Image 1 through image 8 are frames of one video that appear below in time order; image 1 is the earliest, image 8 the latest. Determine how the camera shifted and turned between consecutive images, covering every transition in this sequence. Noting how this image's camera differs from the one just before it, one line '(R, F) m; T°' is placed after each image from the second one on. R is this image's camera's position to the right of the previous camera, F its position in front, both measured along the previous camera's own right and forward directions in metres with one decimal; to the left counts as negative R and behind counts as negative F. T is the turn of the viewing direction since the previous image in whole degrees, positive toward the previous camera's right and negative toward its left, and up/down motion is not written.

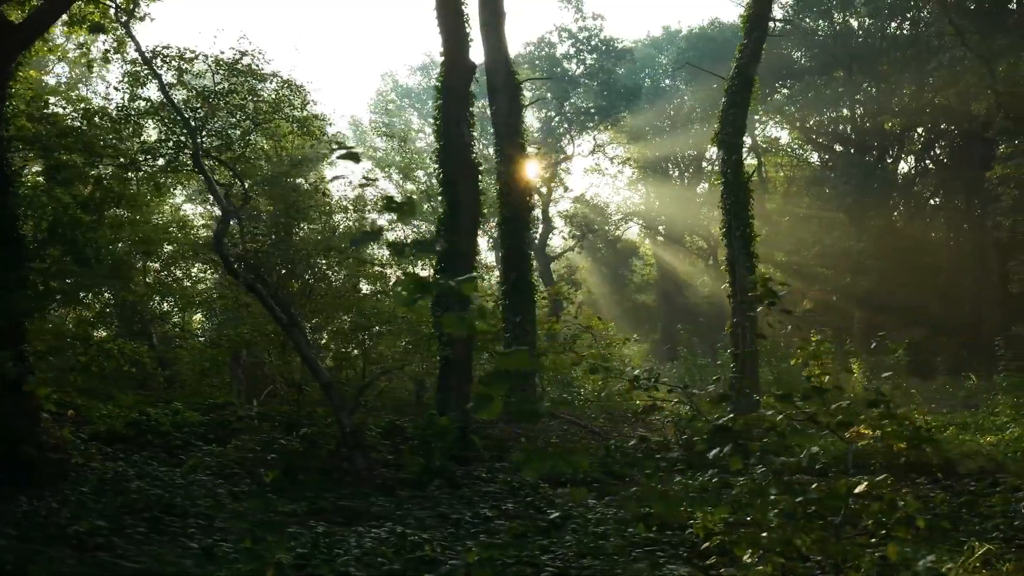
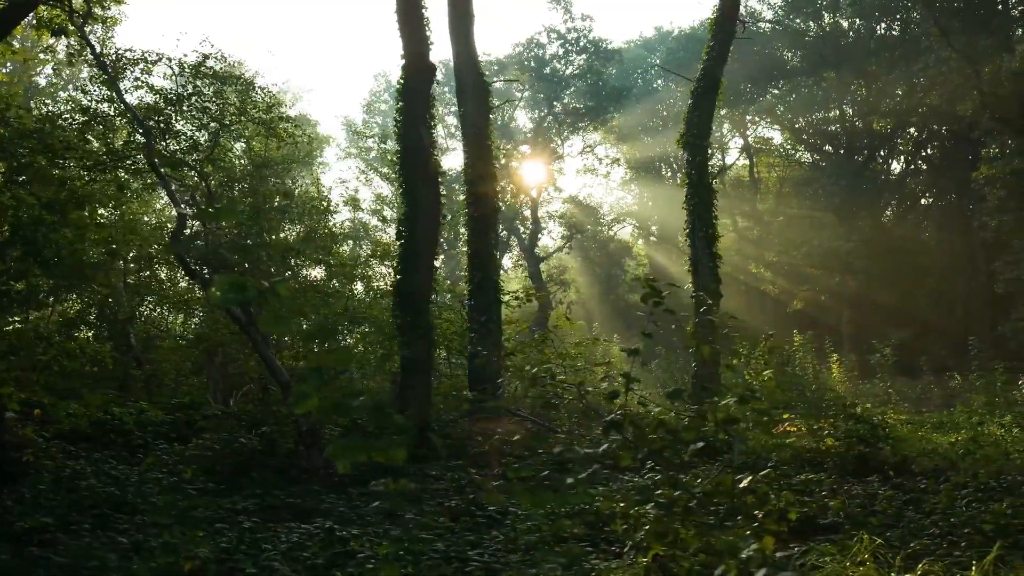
(+0.5, -0.1) m; 0°
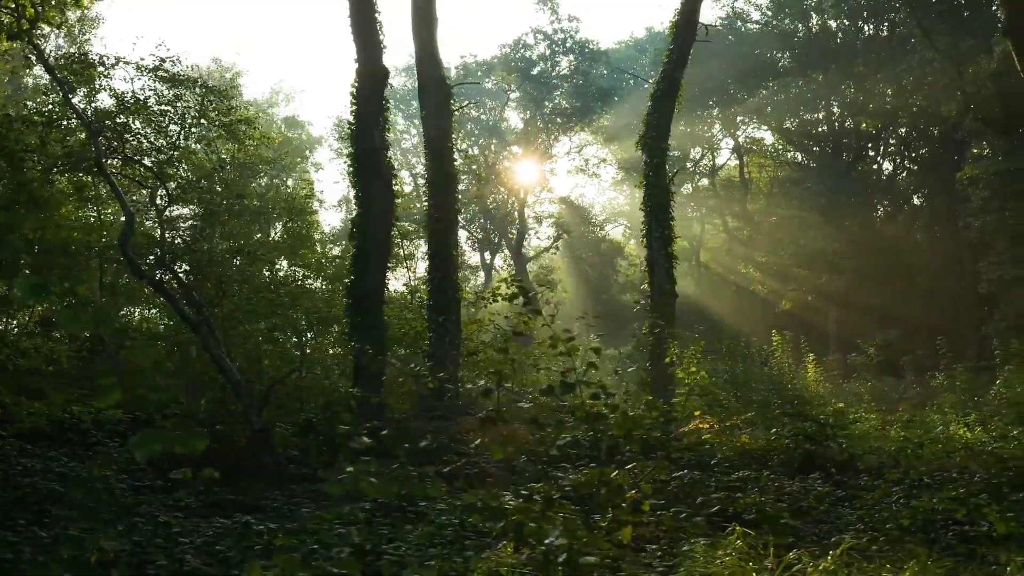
(+0.6, -0.2) m; 0°
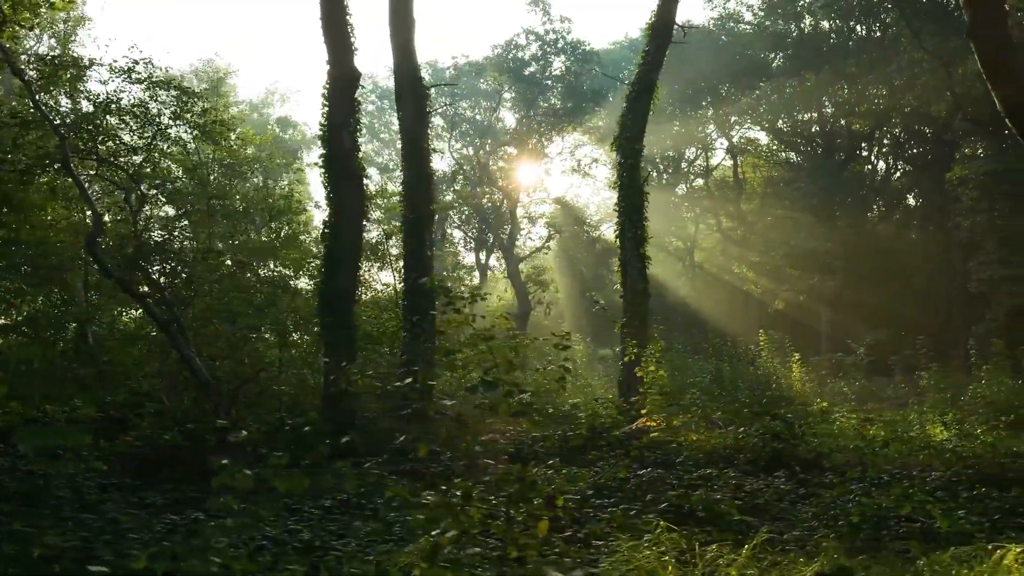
(+0.4, -0.1) m; 0°
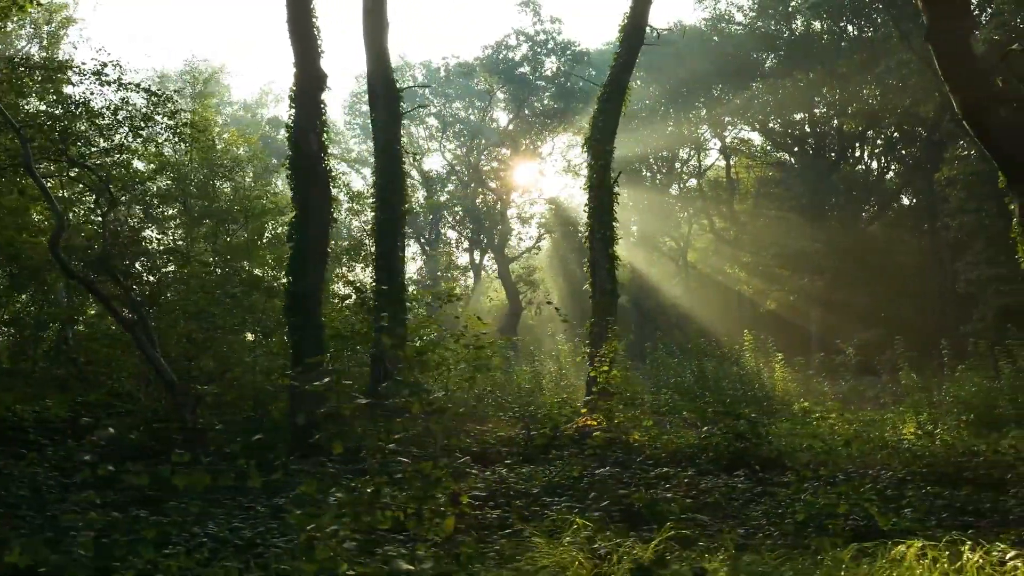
(+0.4, -0.1) m; 0°
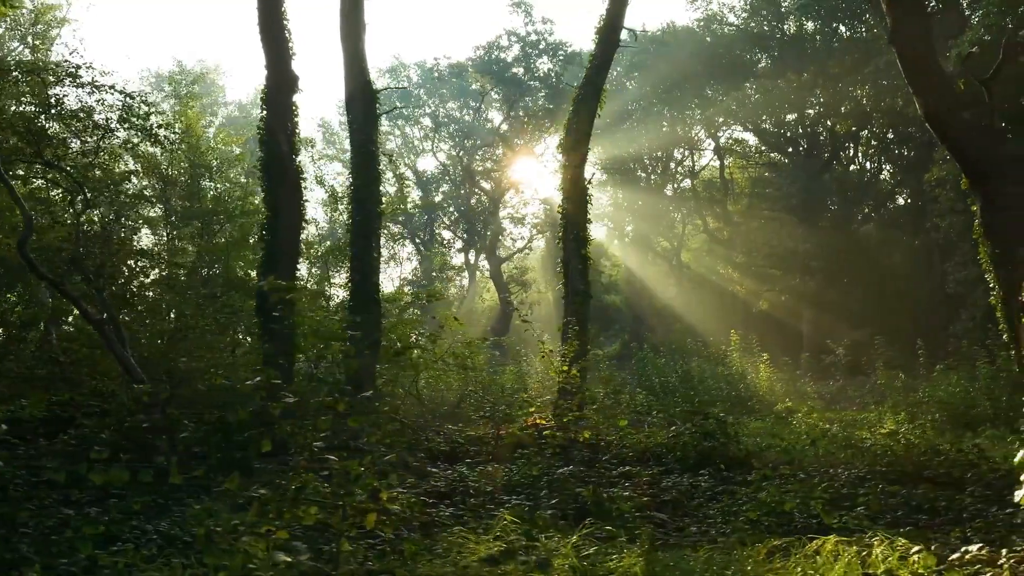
(+0.4, -0.1) m; 0°
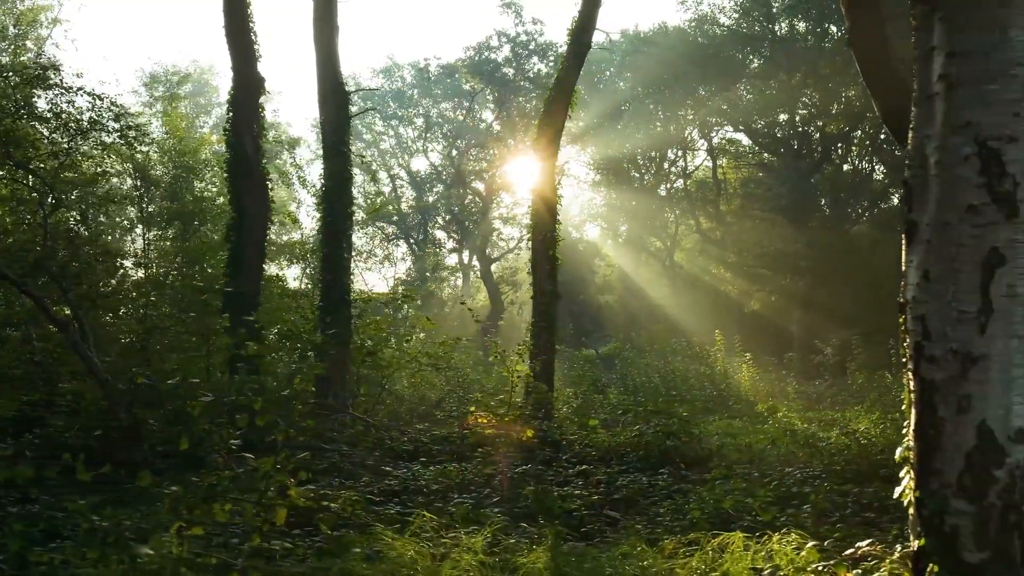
(+0.5, -0.1) m; 0°
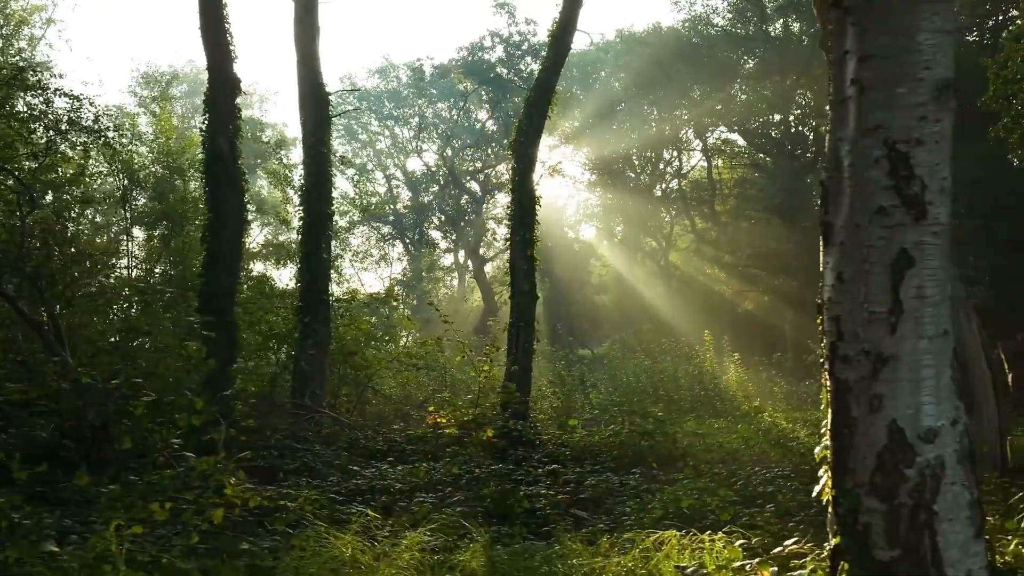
(+0.3, 0.0) m; 0°
